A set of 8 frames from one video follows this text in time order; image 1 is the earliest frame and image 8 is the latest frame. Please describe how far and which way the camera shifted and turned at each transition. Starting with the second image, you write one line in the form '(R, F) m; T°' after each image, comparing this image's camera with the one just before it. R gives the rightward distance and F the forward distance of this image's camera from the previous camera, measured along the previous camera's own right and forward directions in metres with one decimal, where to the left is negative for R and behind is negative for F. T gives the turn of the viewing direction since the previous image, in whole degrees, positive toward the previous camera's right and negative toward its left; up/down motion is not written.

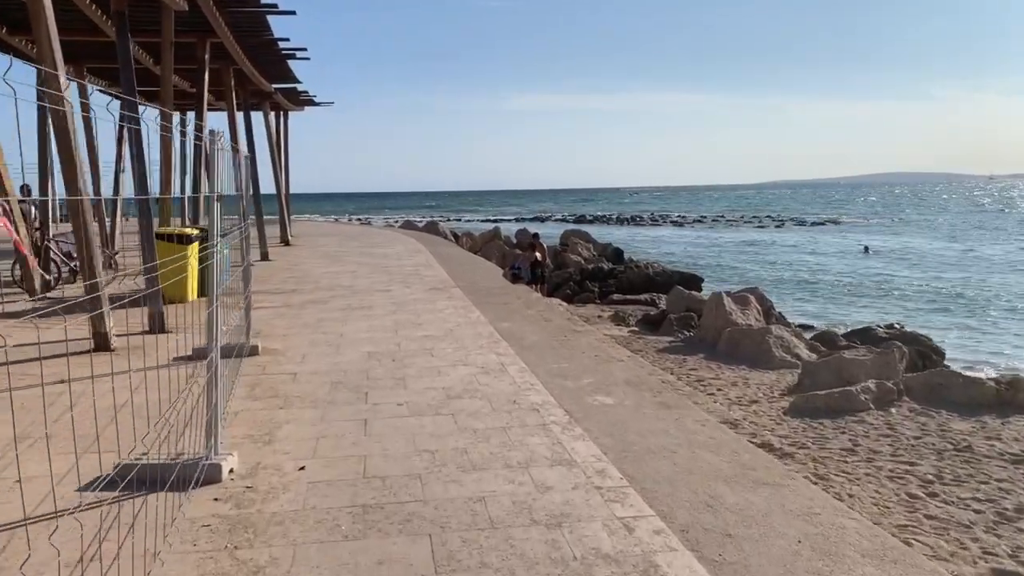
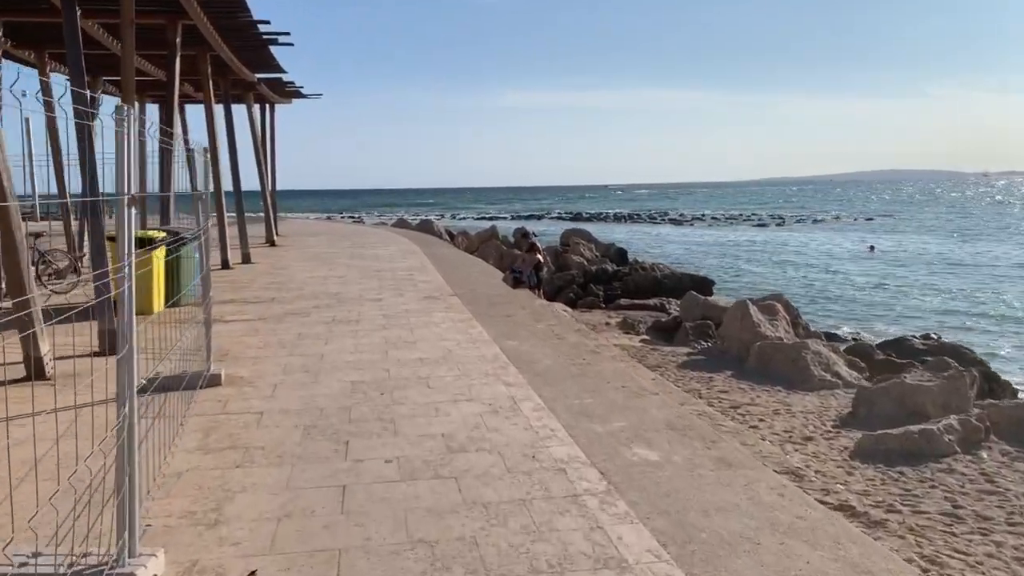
(-0.1, +1.1) m; 0°
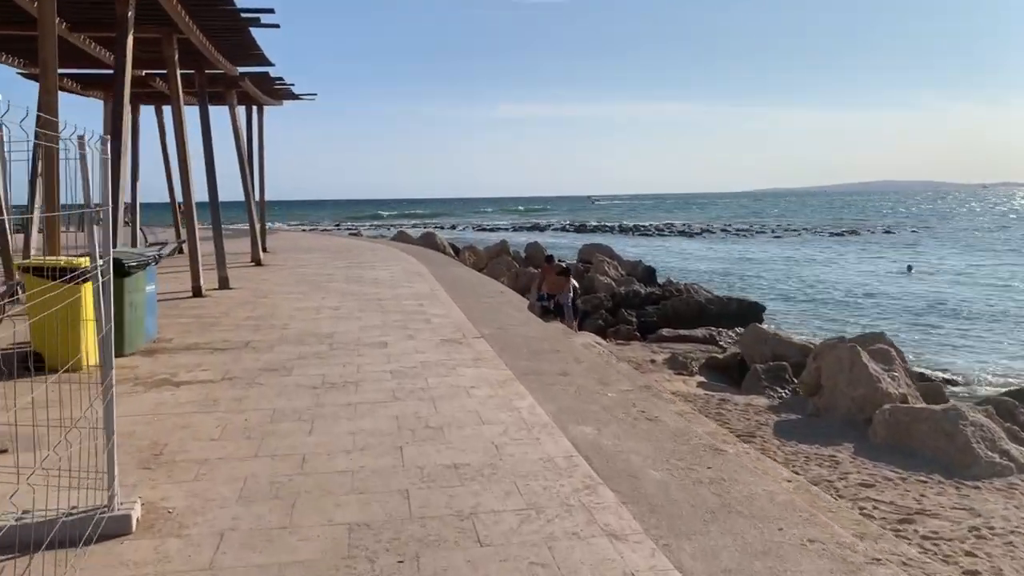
(-0.5, +2.4) m; 0°
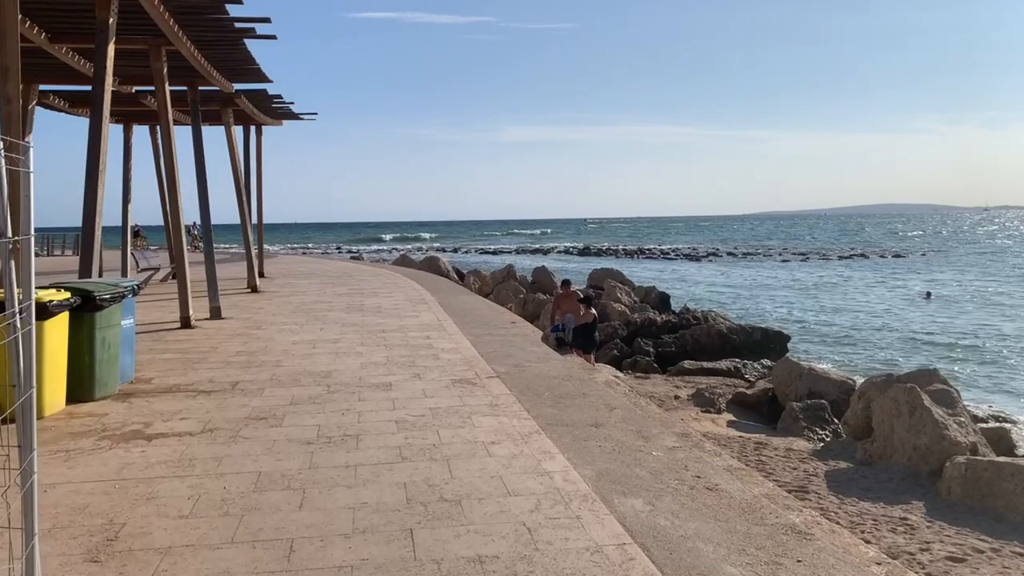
(-0.2, +0.9) m; 0°
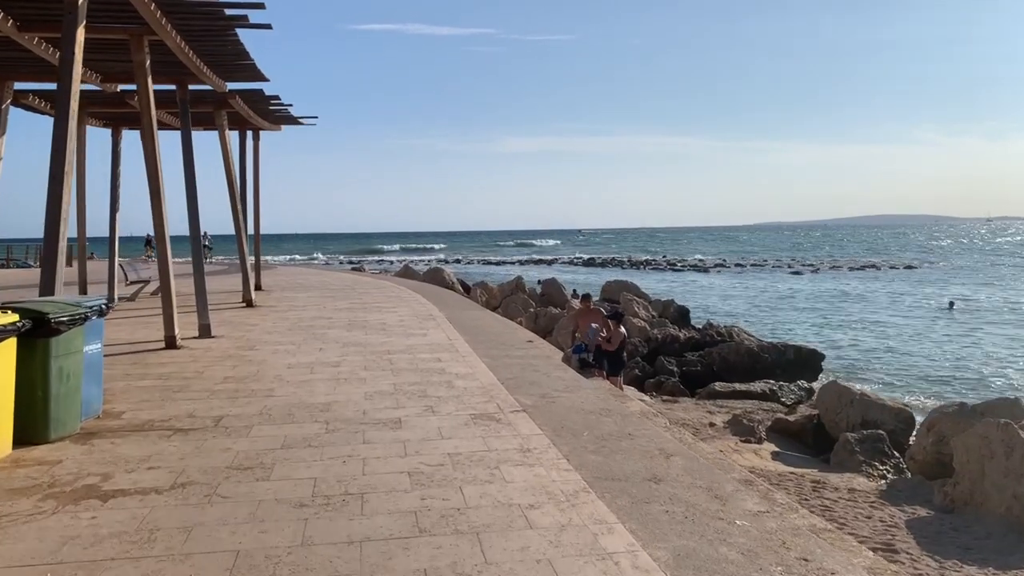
(-0.2, +1.0) m; 0°
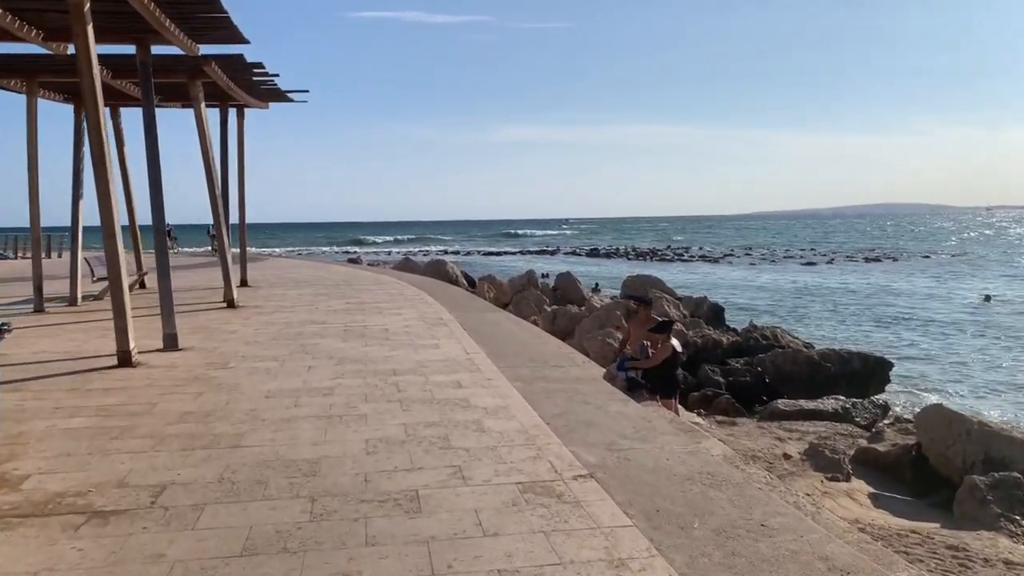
(-0.4, +1.9) m; 0°
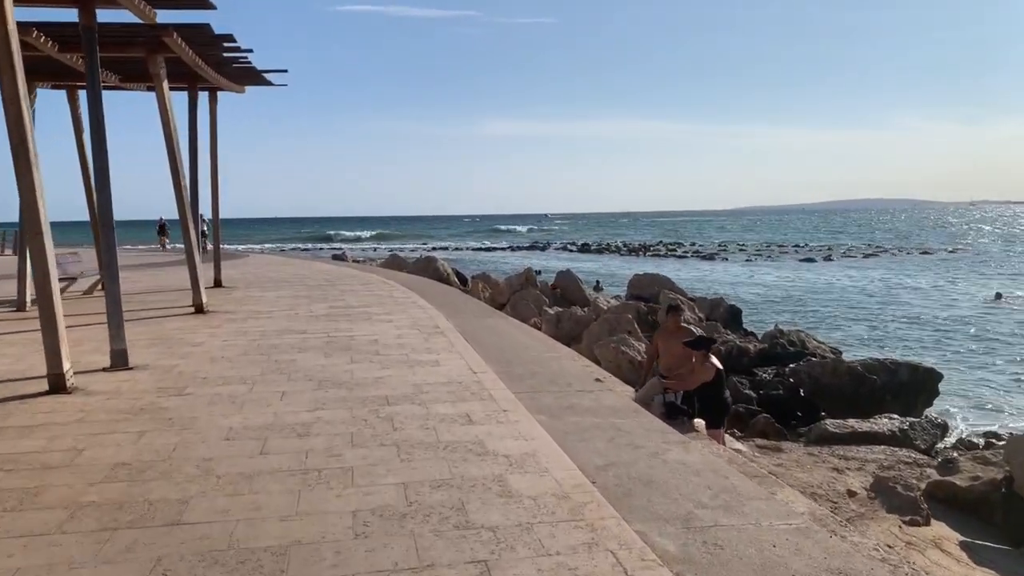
(-0.3, +1.4) m; +1°
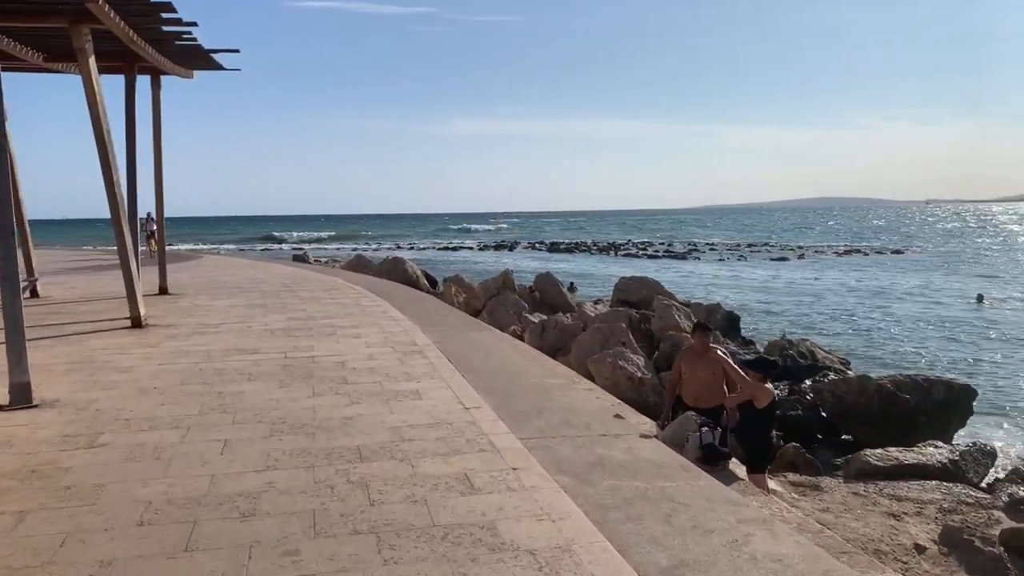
(-0.3, +1.4) m; +3°
